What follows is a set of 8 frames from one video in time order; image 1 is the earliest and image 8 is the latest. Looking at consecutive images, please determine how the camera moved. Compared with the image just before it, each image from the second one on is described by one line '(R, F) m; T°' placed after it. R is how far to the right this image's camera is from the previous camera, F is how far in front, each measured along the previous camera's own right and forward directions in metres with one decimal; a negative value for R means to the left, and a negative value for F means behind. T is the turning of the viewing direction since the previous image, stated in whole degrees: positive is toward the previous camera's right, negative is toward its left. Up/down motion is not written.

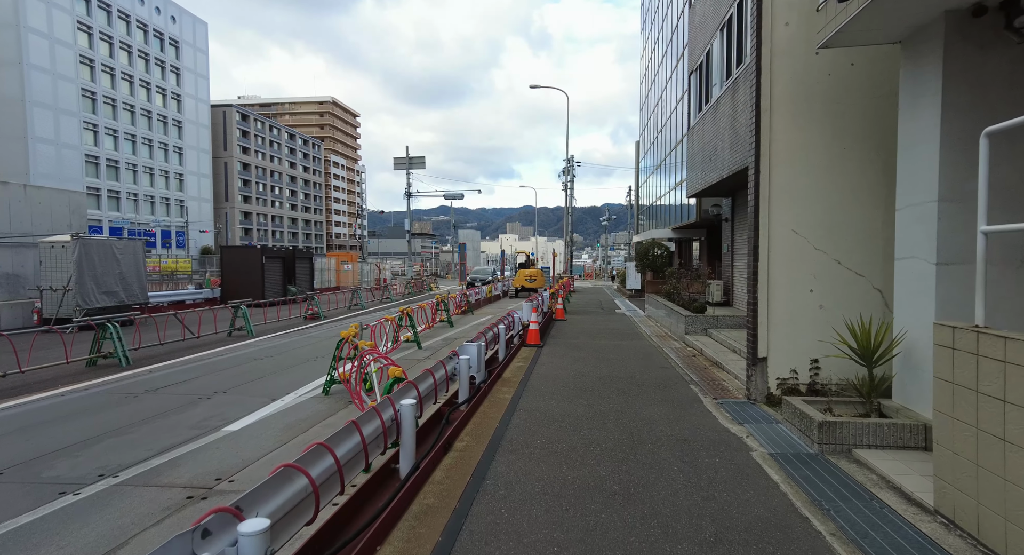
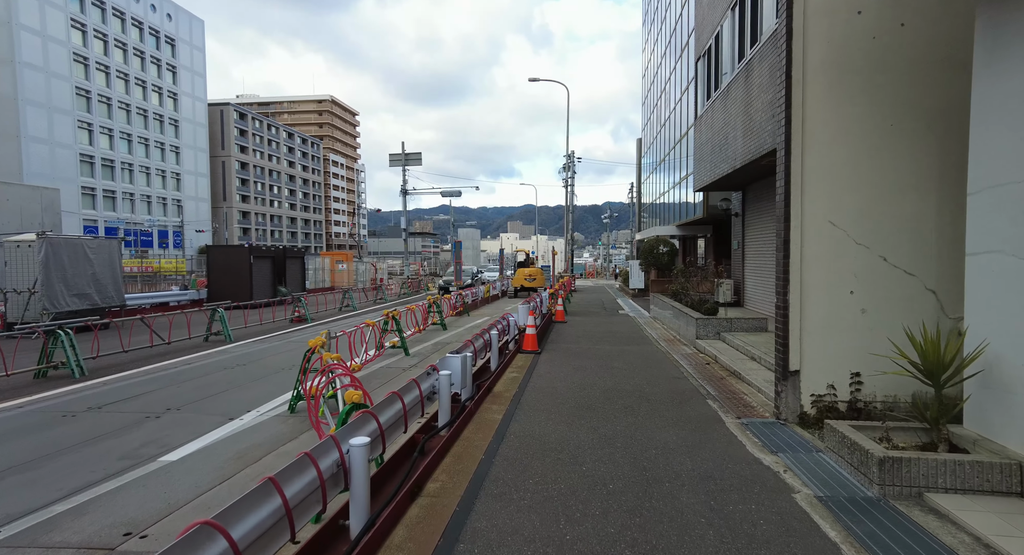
(+0.1, +1.1) m; 0°
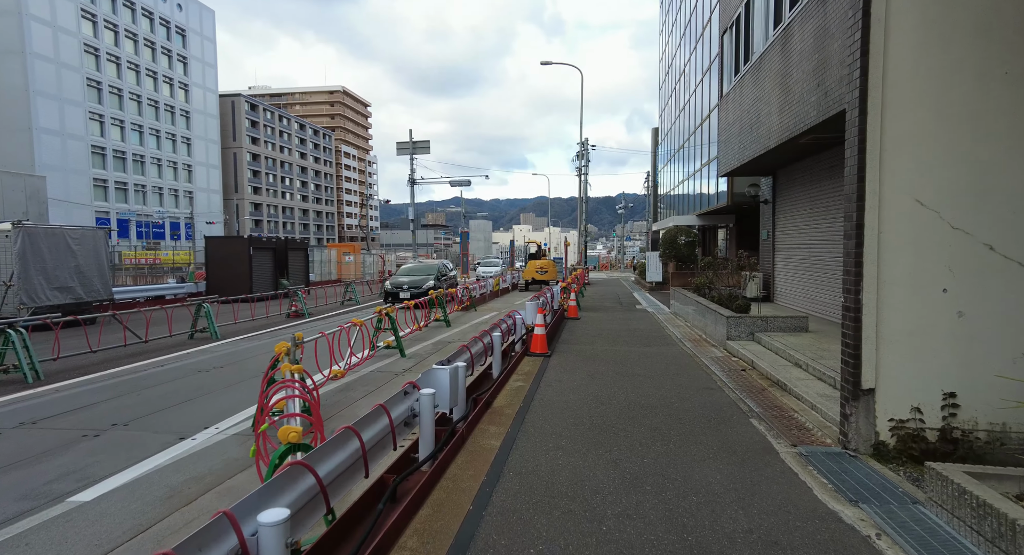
(+0.1, +1.3) m; -1°
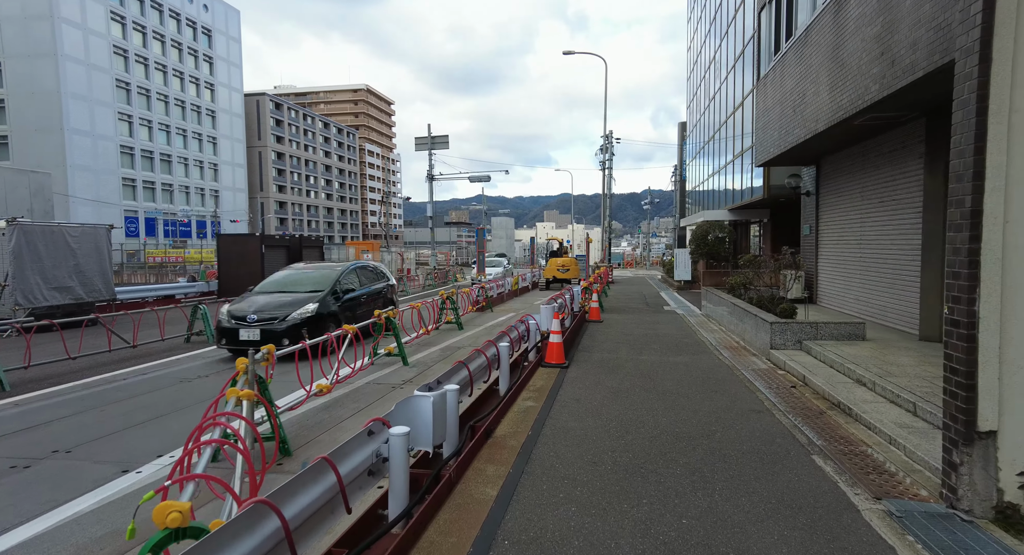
(+0.2, +1.2) m; -2°
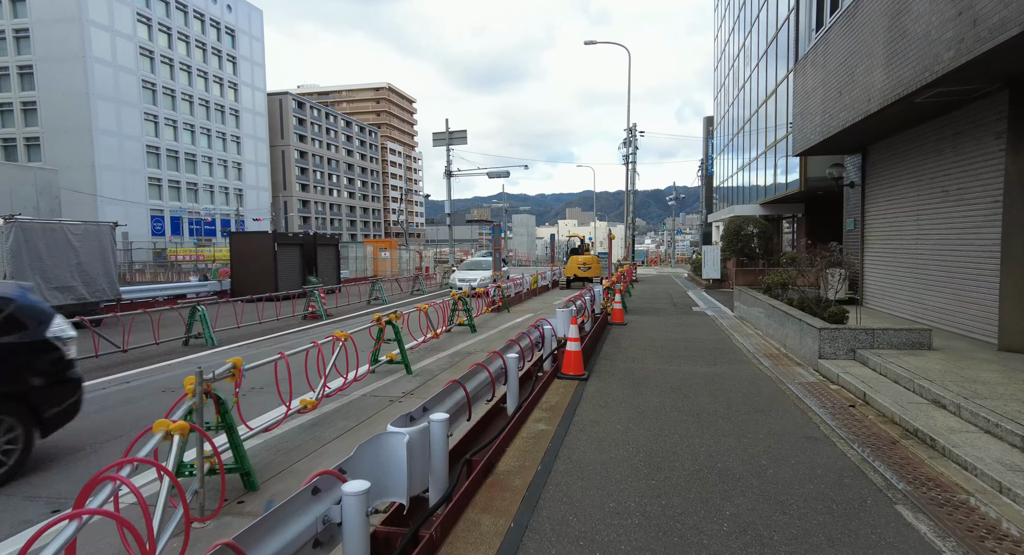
(+0.1, +1.0) m; -2°
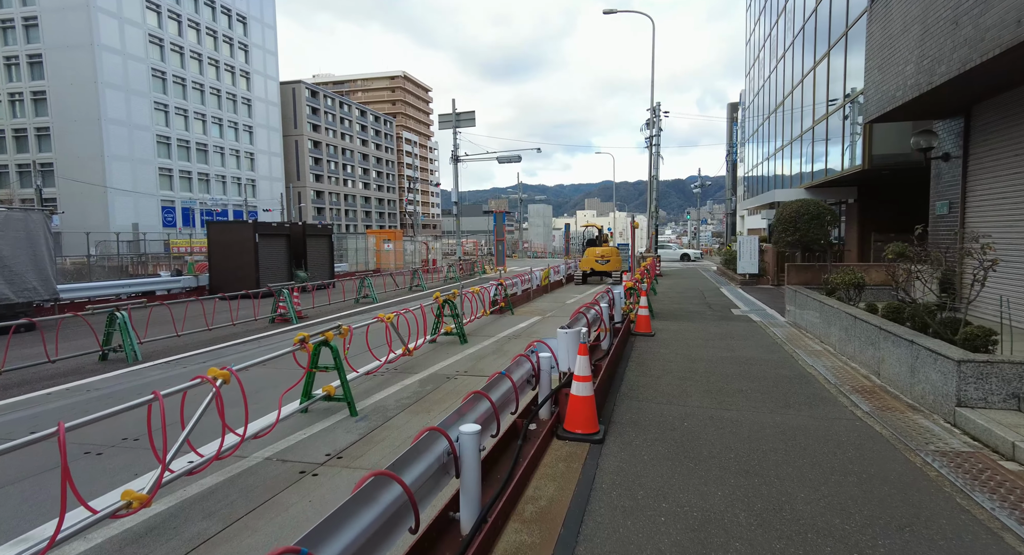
(+0.4, +2.8) m; -2°
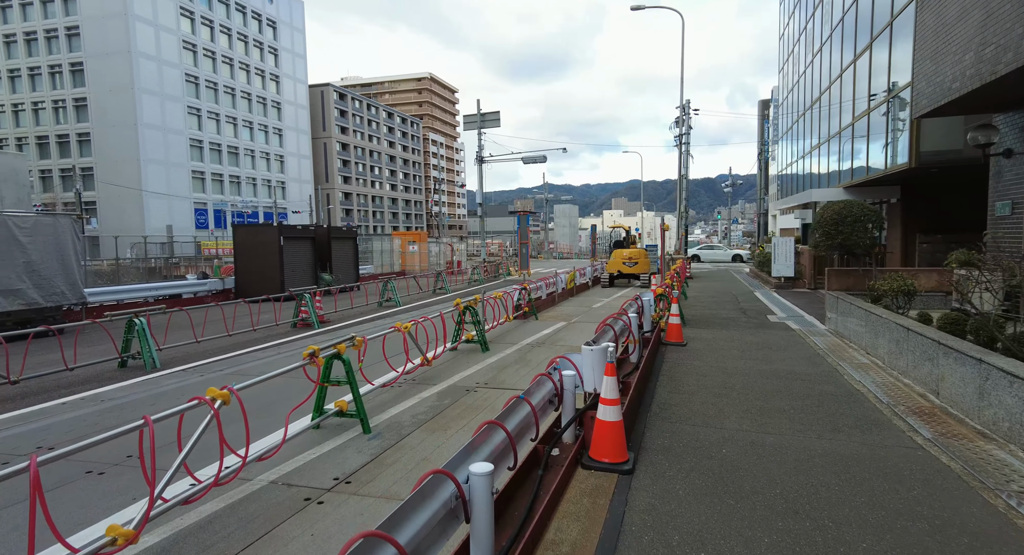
(0.0, +0.4) m; -3°
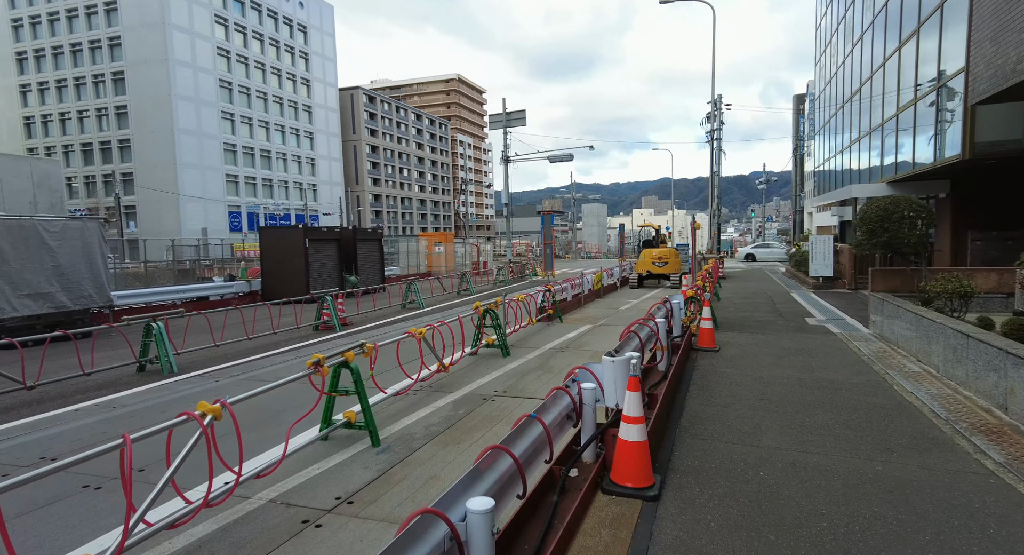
(+0.1, +0.4) m; -3°
